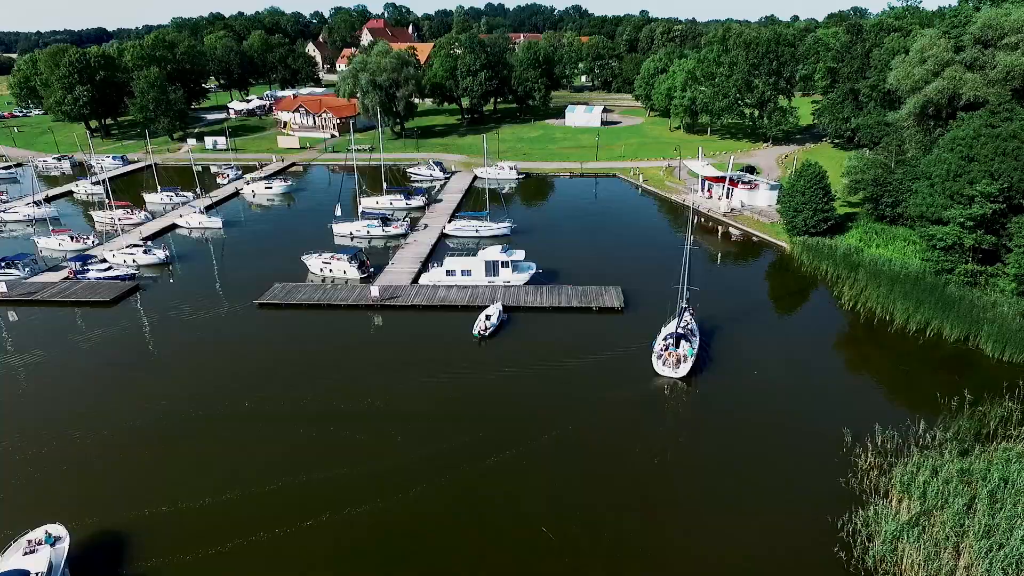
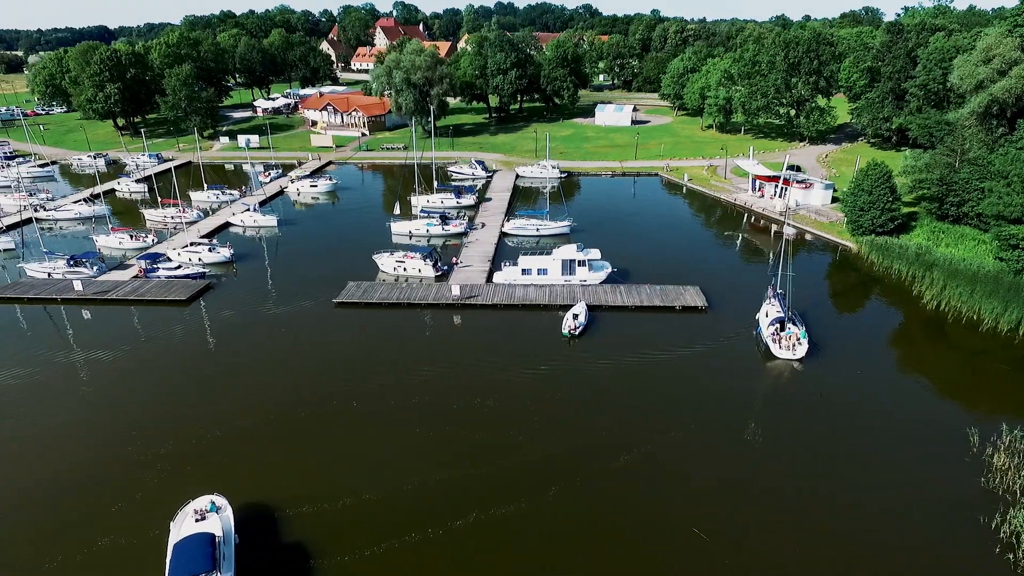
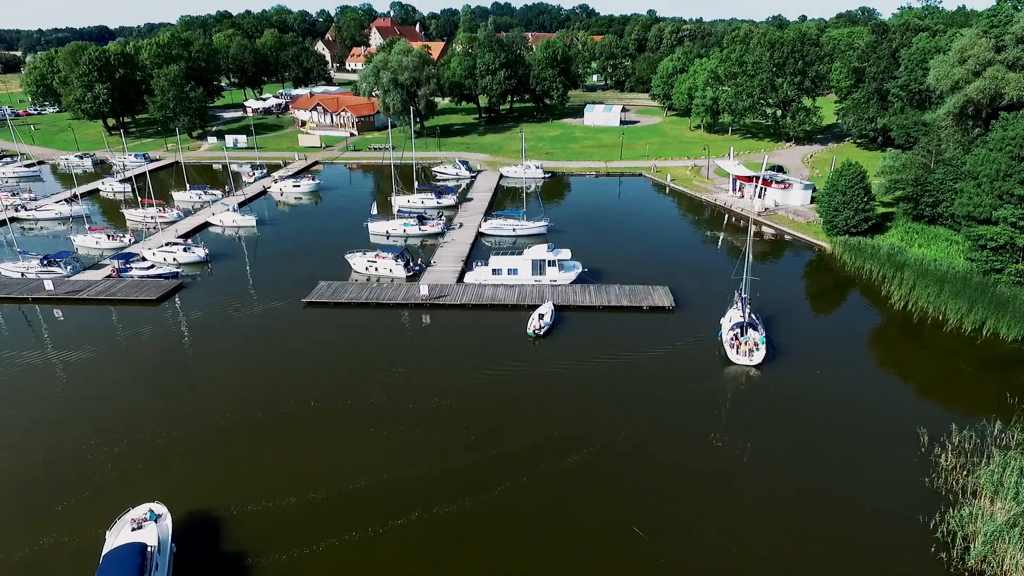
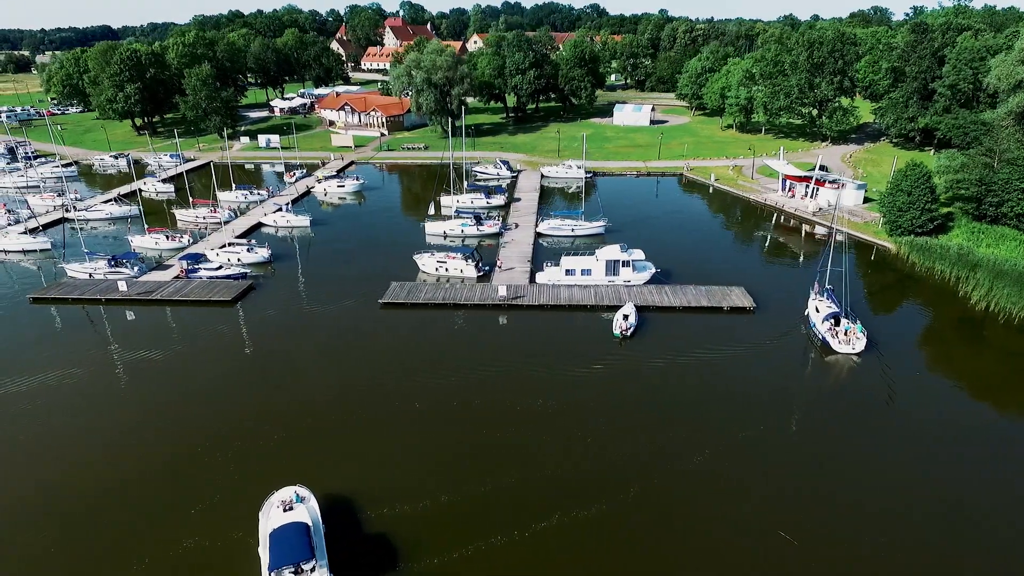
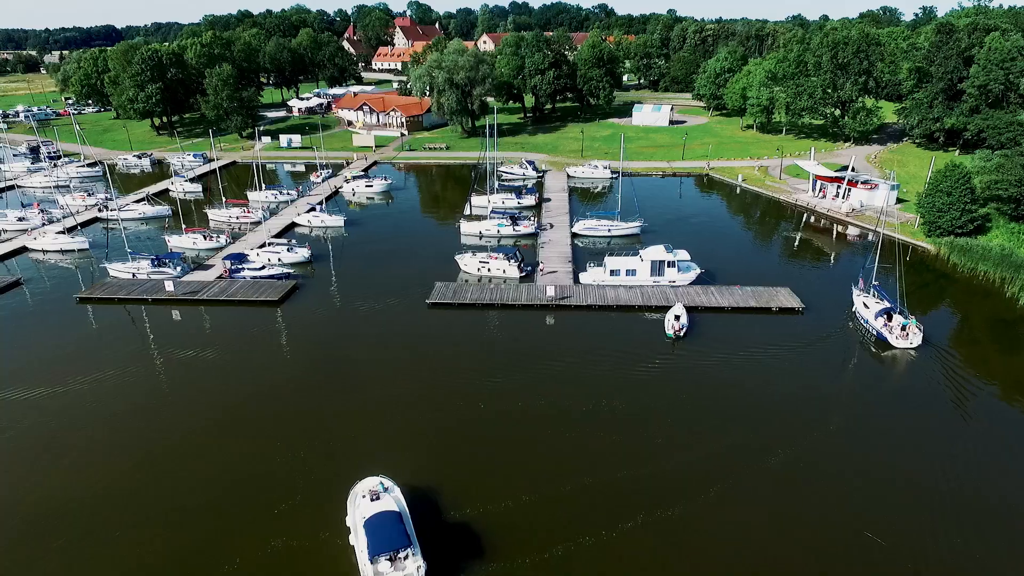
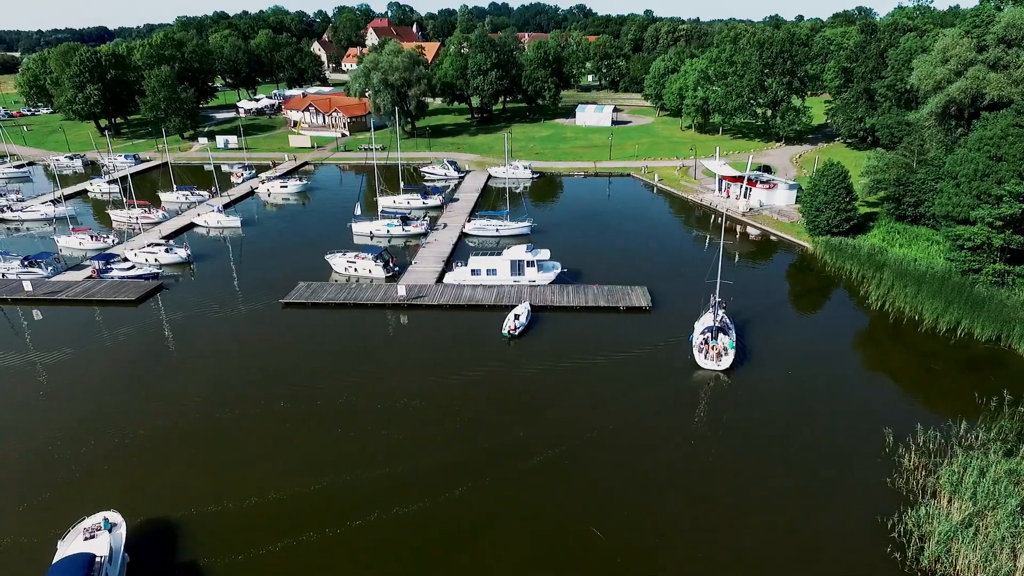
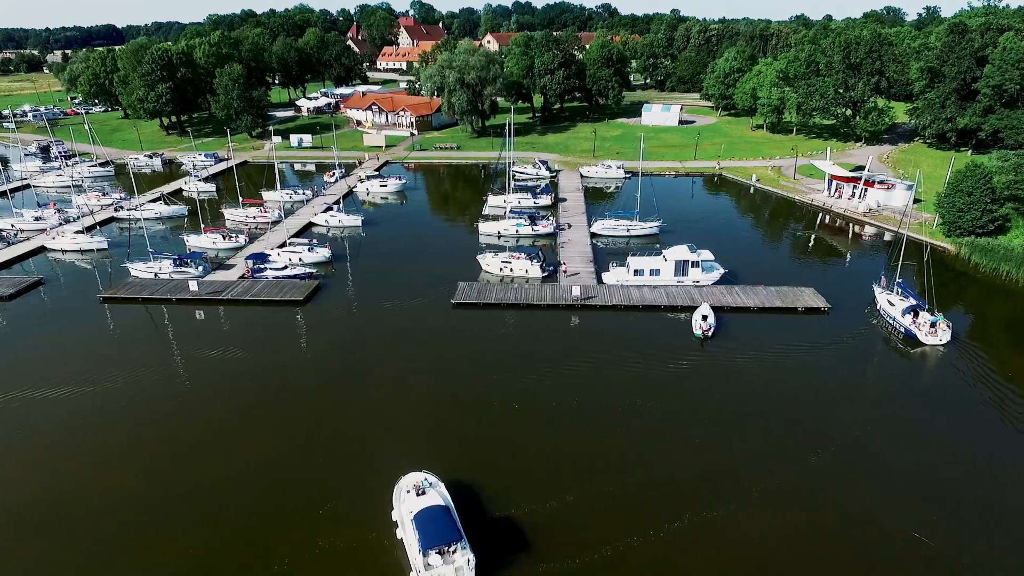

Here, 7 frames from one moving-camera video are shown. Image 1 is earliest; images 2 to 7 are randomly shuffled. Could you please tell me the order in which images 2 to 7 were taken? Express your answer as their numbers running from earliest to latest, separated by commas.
6, 3, 2, 4, 5, 7
